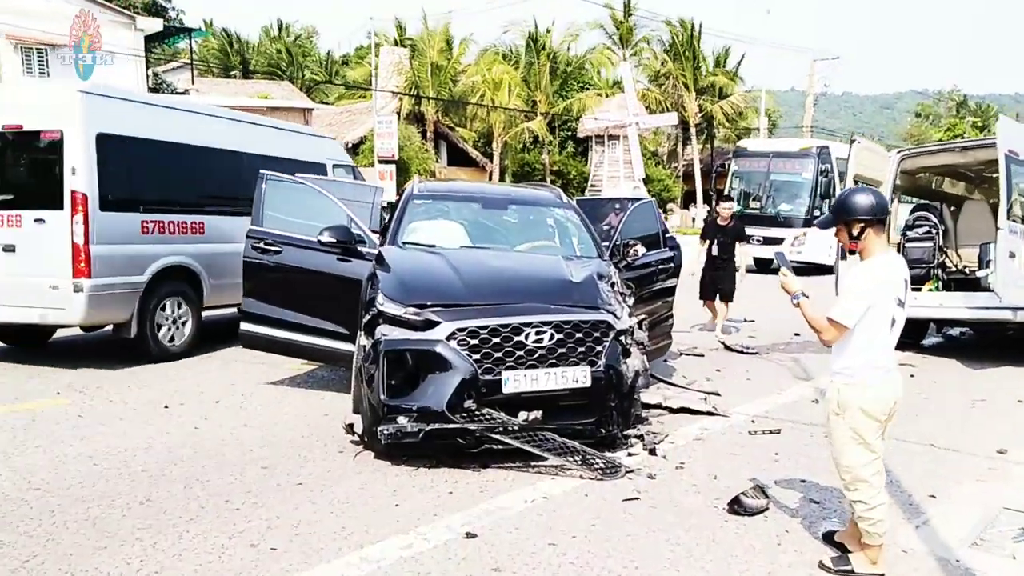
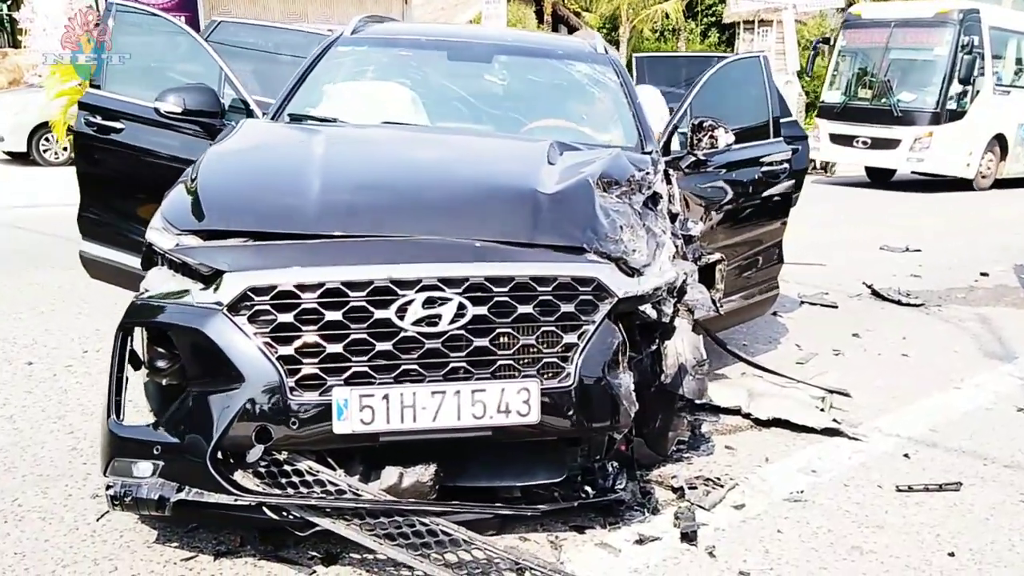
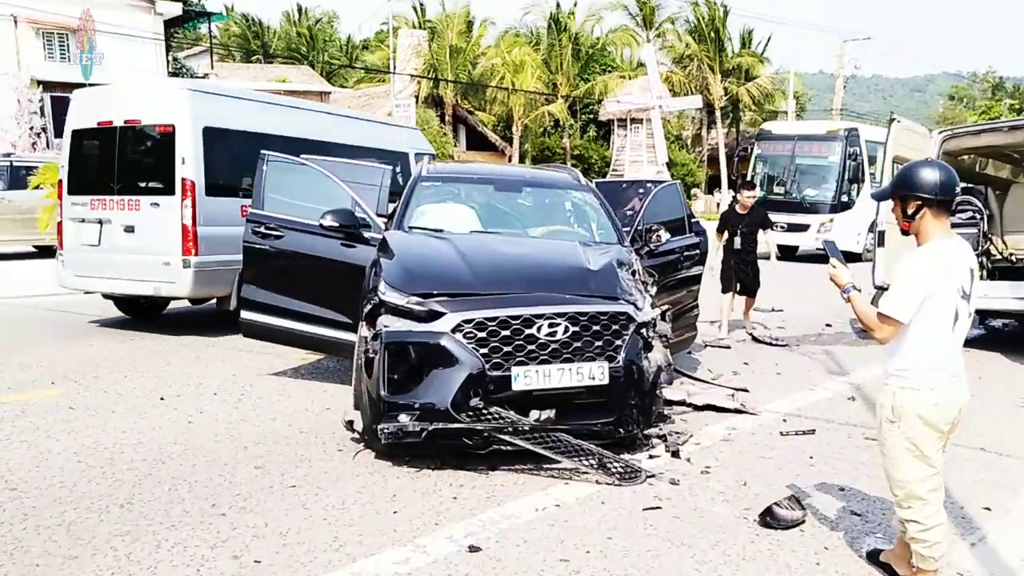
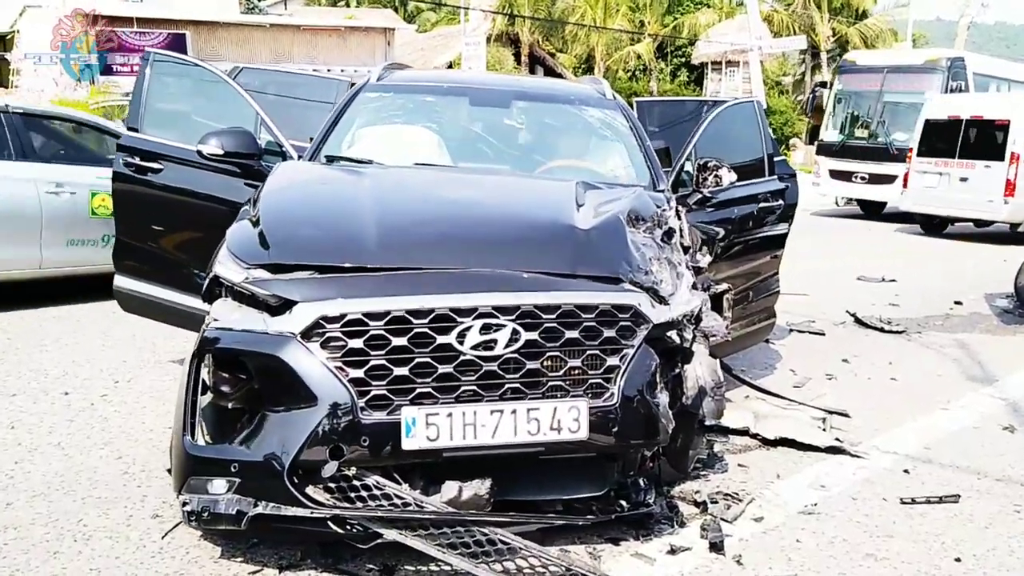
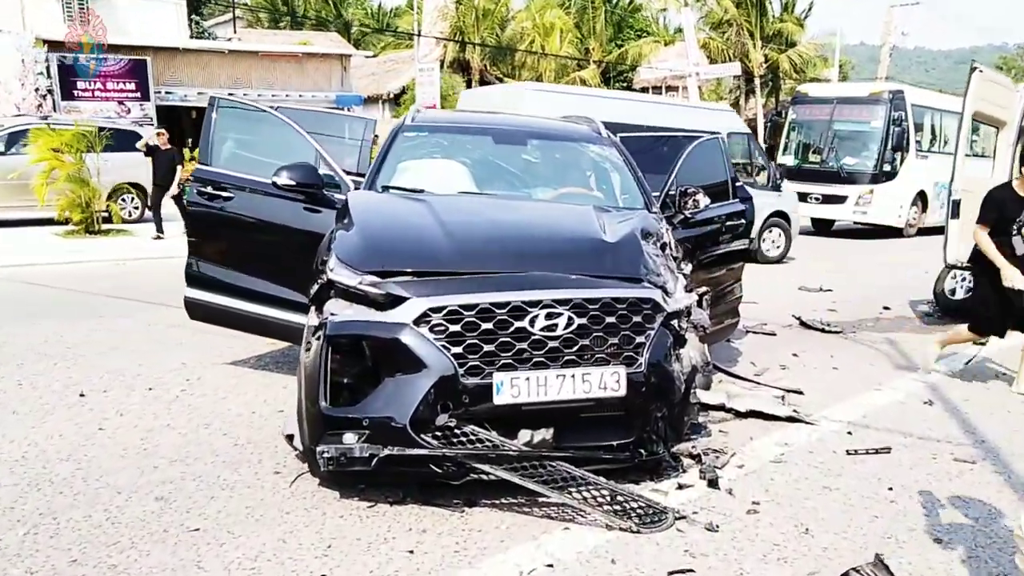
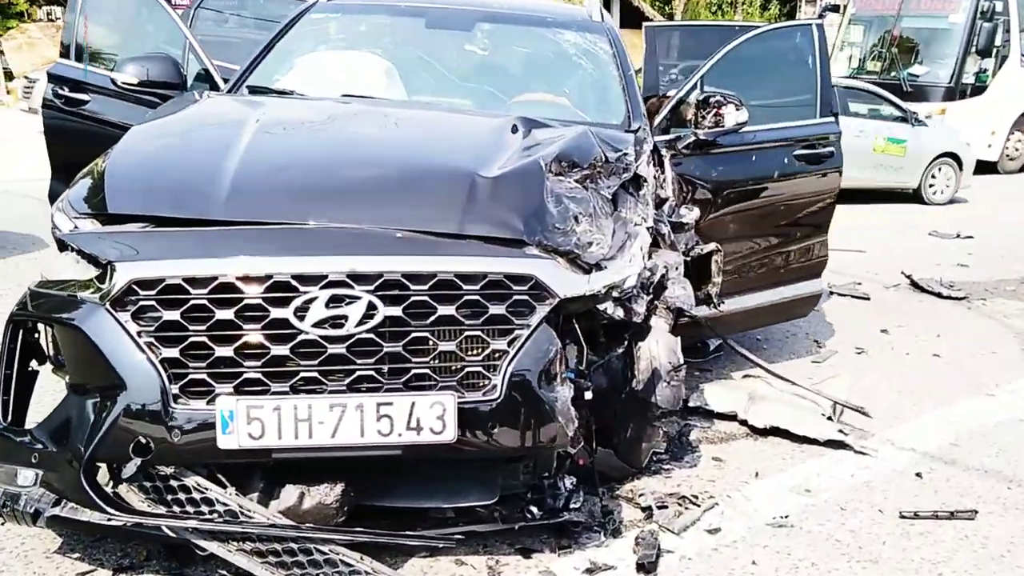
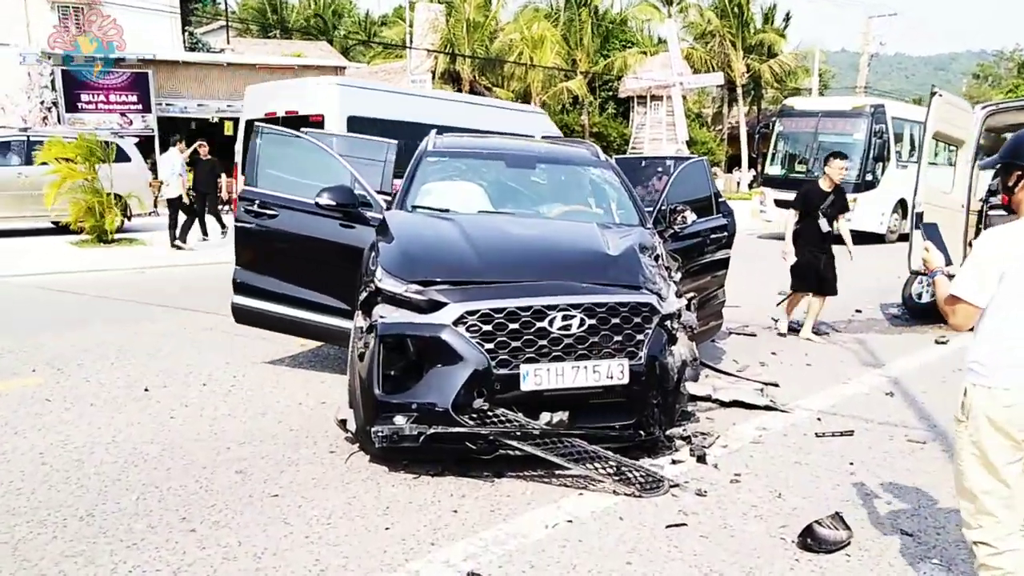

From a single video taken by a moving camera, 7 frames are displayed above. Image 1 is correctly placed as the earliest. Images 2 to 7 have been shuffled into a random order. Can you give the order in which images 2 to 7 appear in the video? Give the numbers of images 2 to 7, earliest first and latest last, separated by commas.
3, 7, 5, 4, 2, 6
